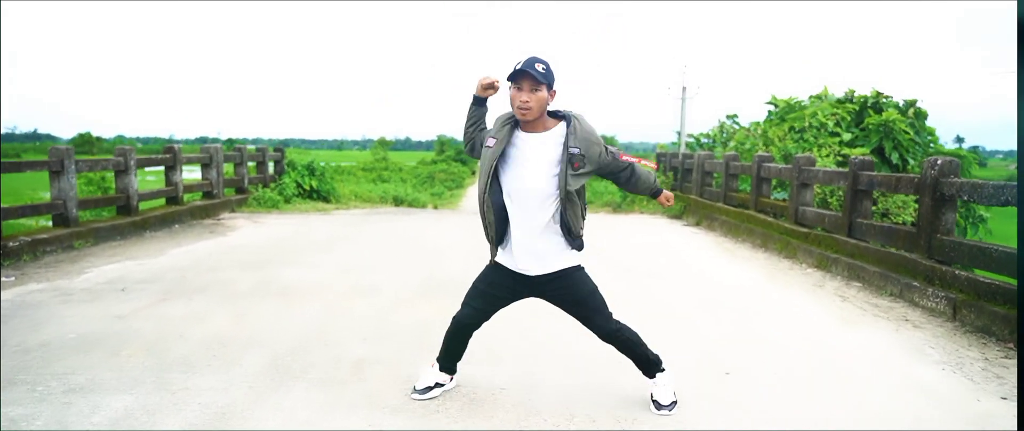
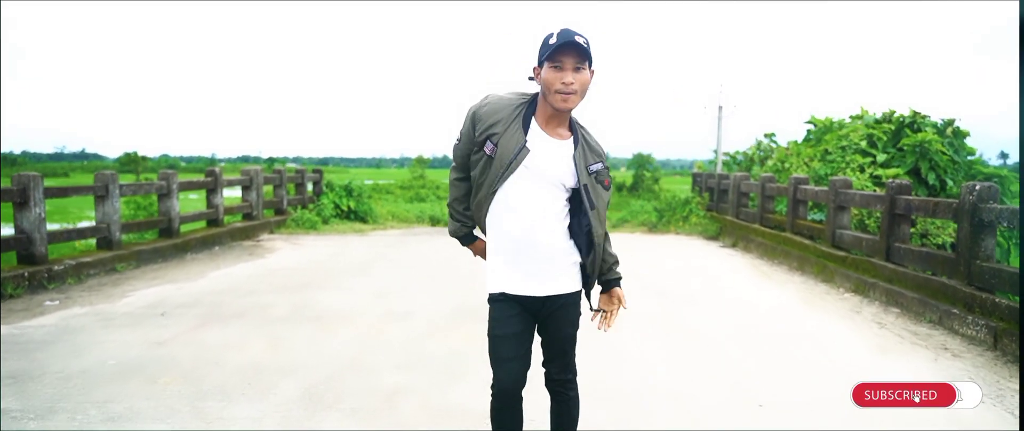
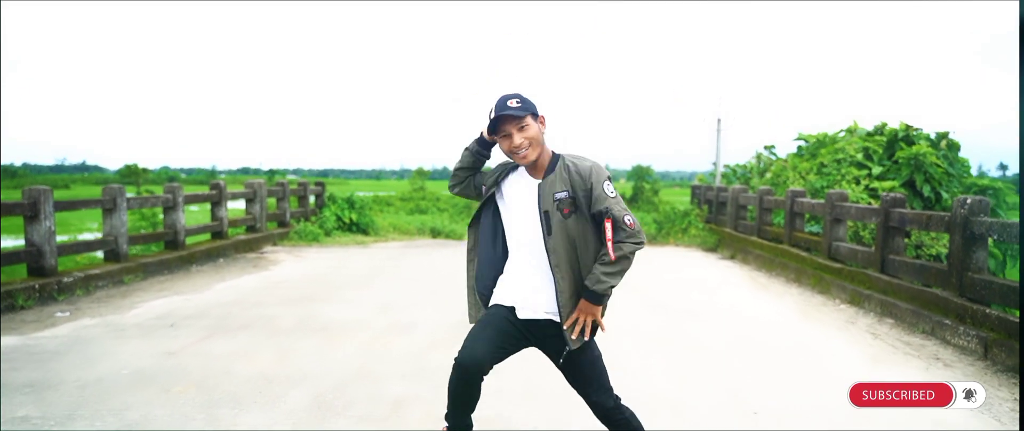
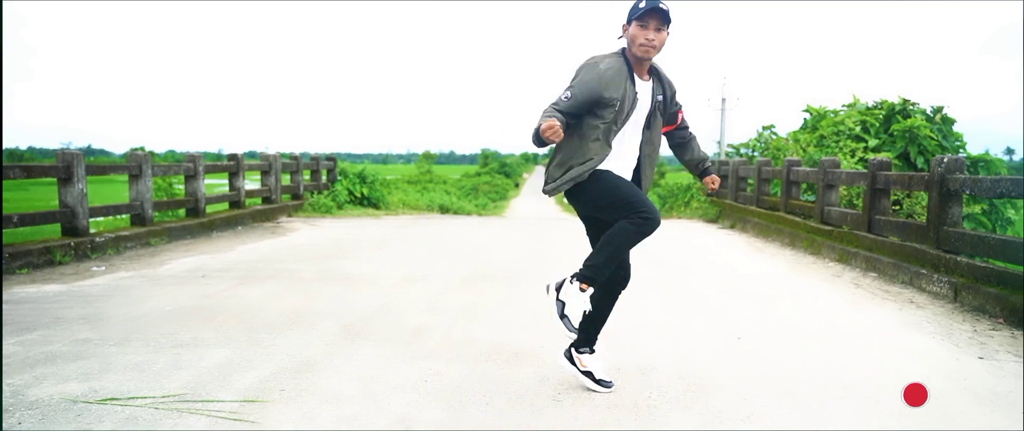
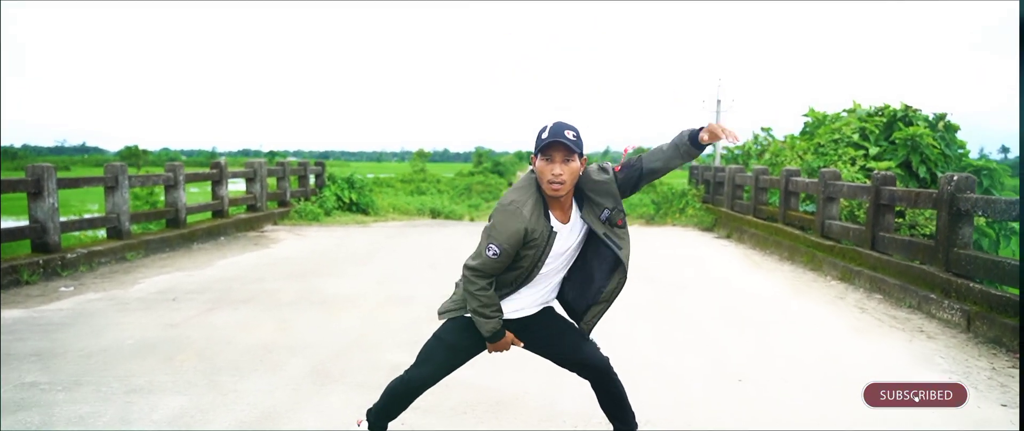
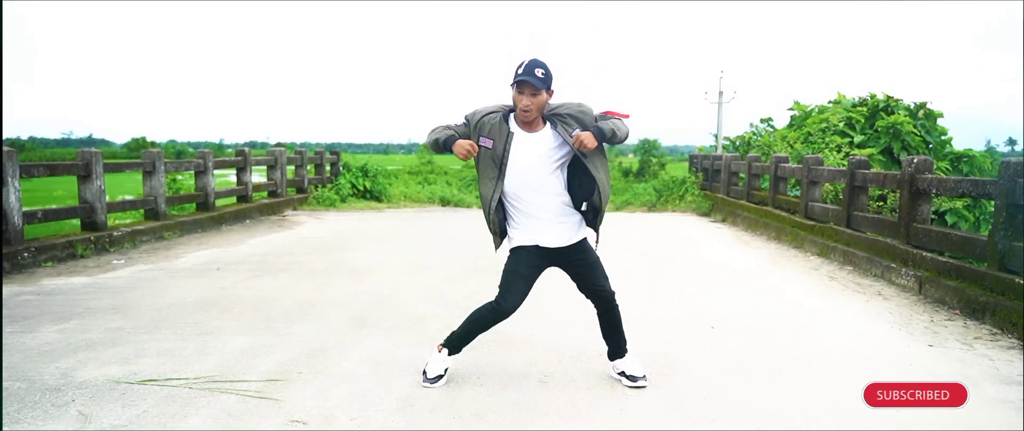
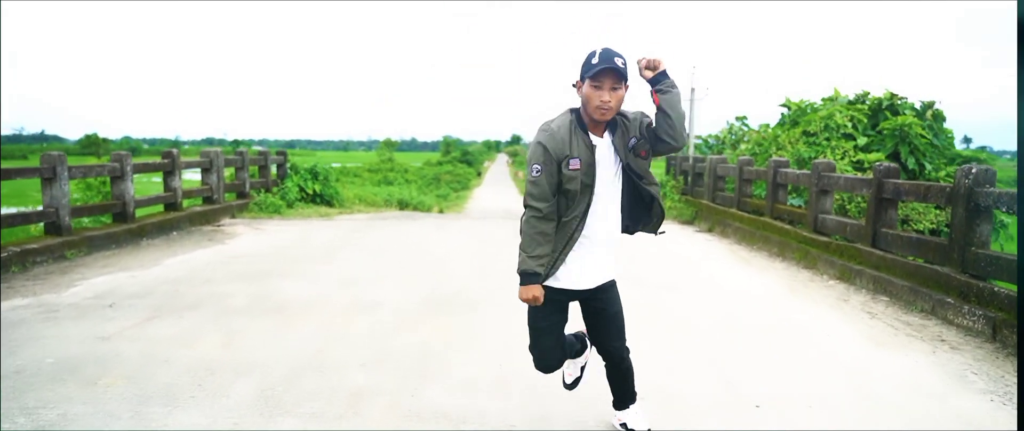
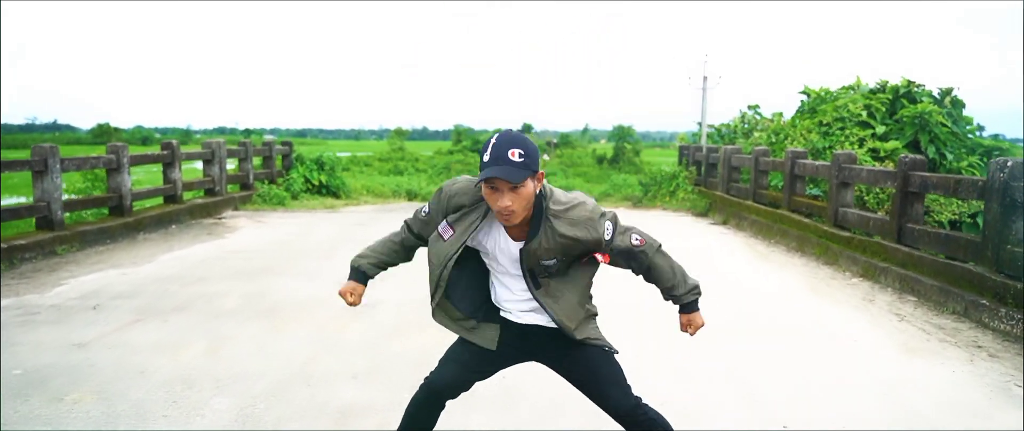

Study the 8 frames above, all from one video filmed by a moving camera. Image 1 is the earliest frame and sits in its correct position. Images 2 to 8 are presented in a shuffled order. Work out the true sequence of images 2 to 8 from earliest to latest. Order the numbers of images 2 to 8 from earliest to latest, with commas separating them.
7, 8, 4, 6, 5, 2, 3
